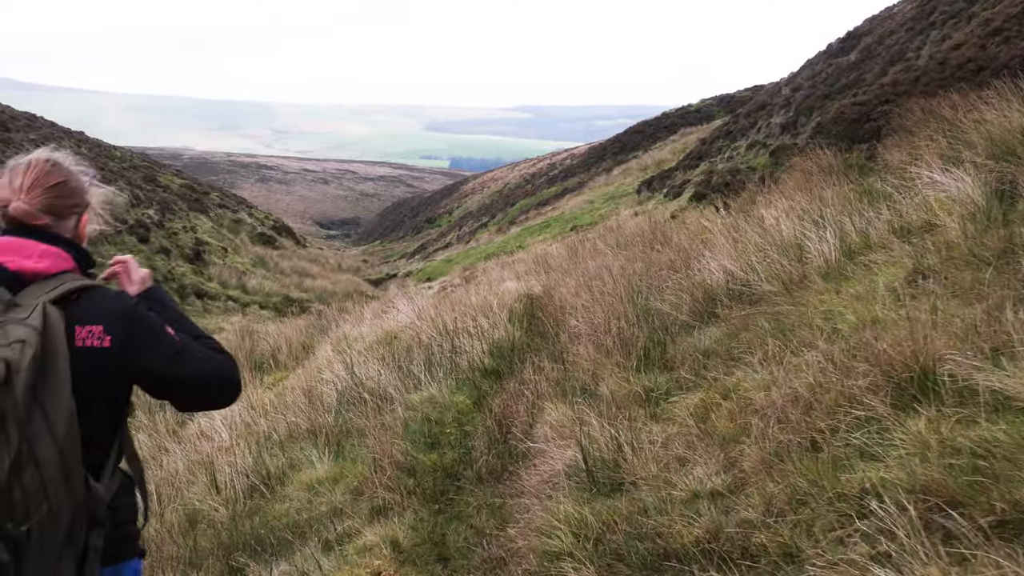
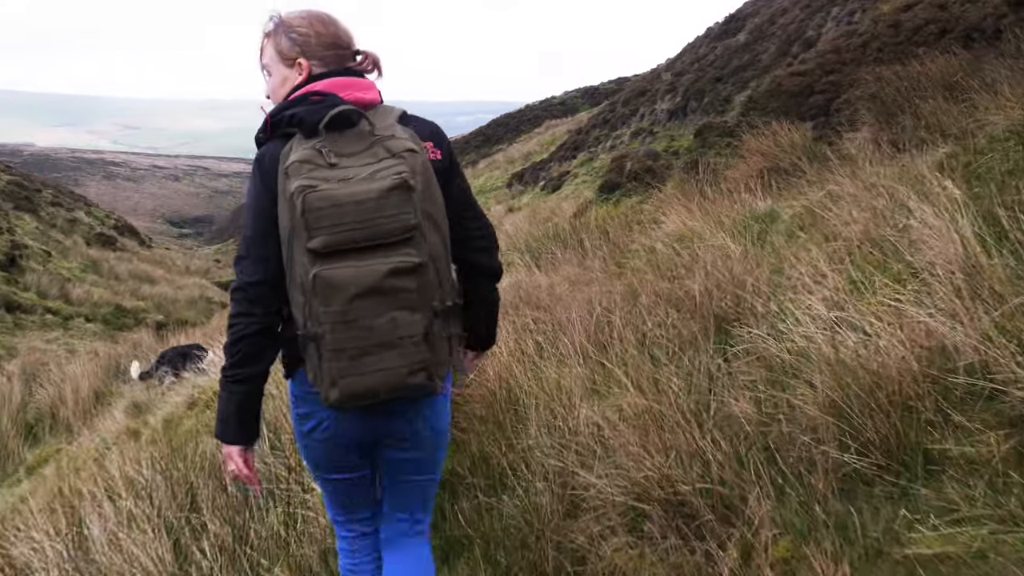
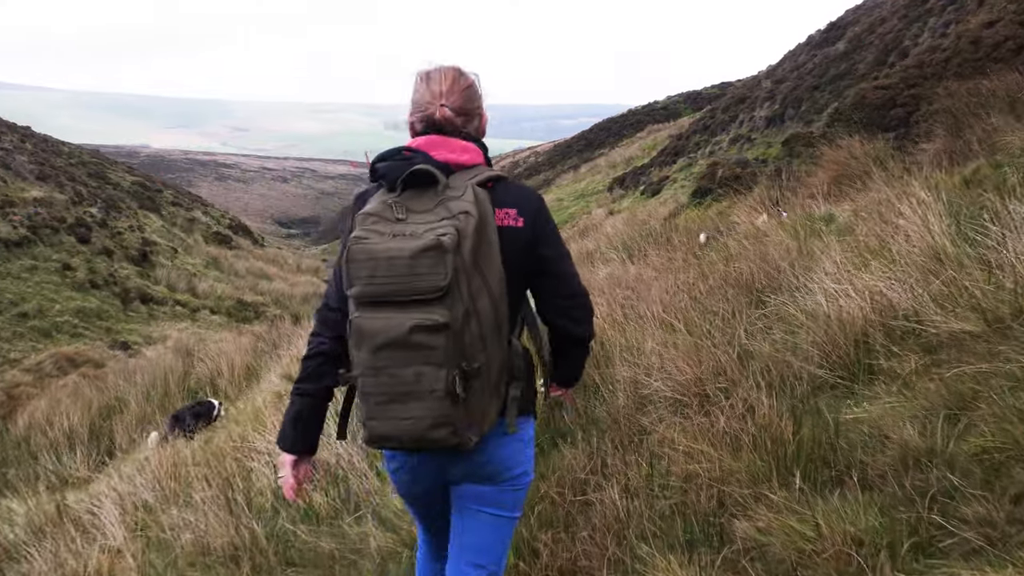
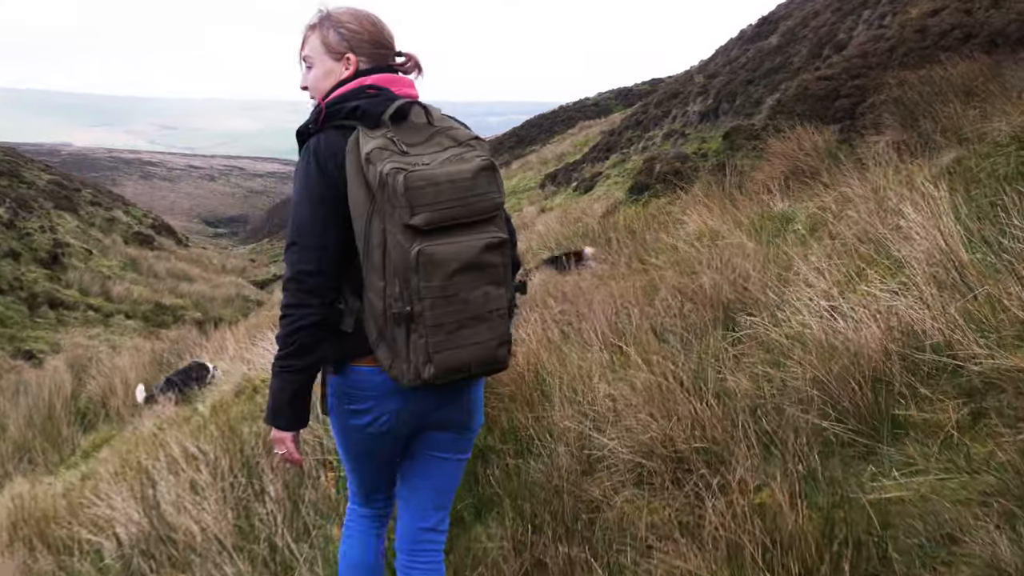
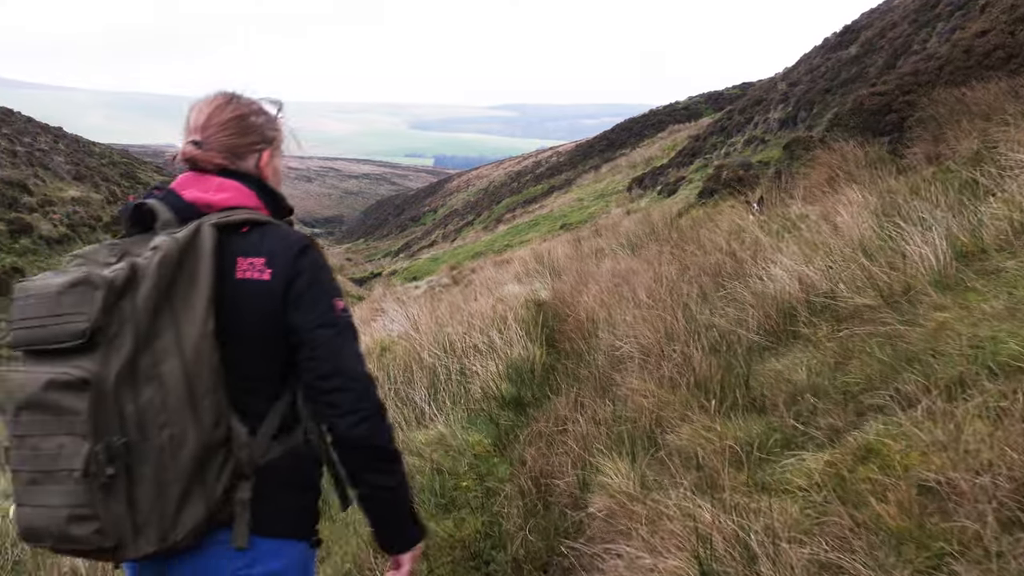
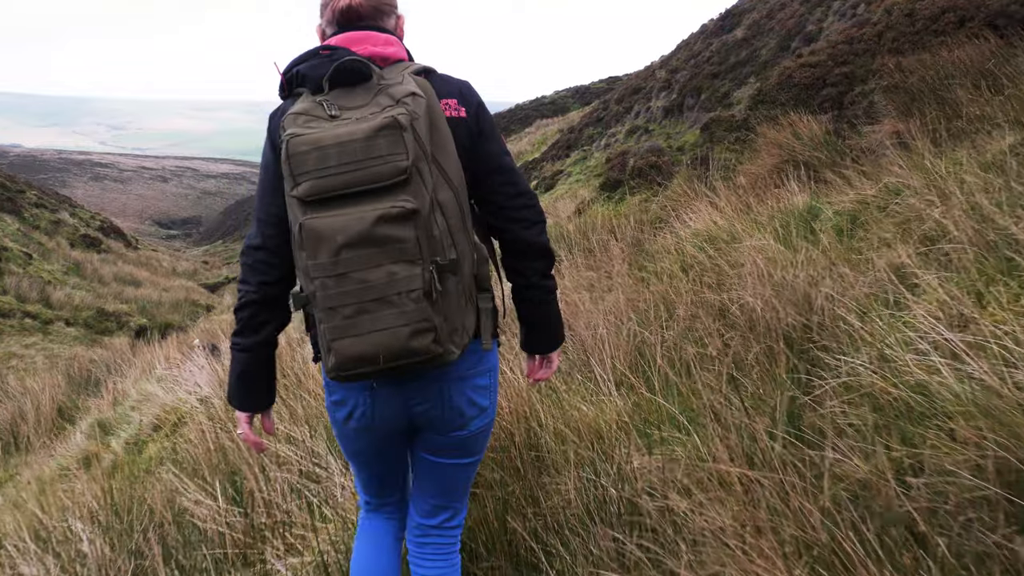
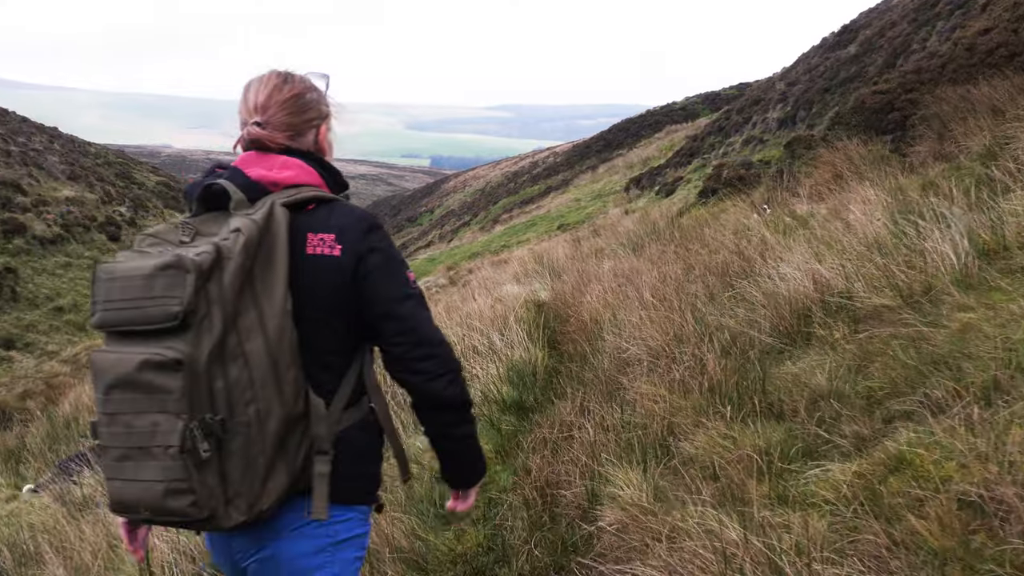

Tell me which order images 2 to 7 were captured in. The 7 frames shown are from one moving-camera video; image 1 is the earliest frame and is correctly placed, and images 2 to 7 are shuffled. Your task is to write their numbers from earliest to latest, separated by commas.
5, 7, 3, 4, 2, 6
